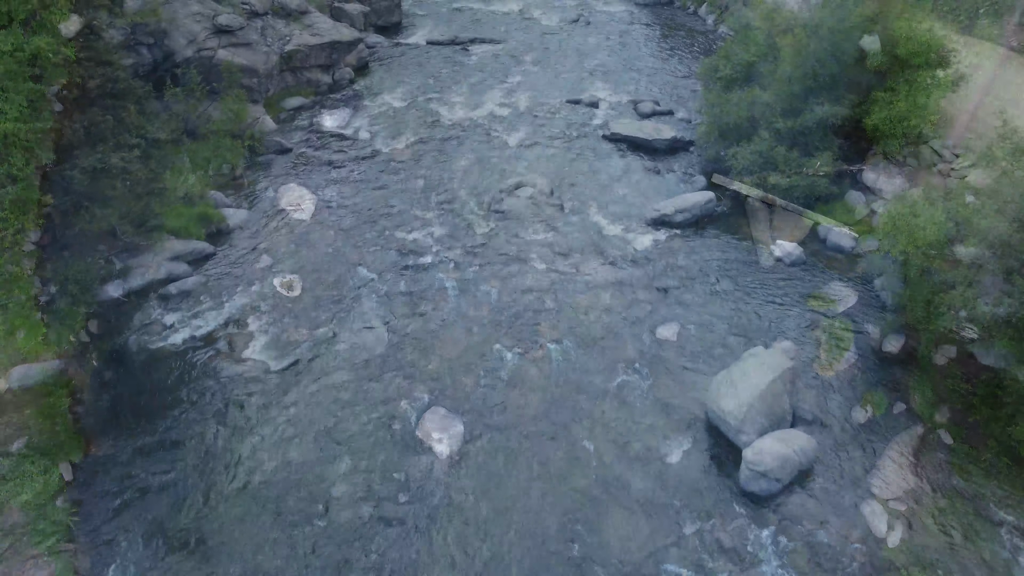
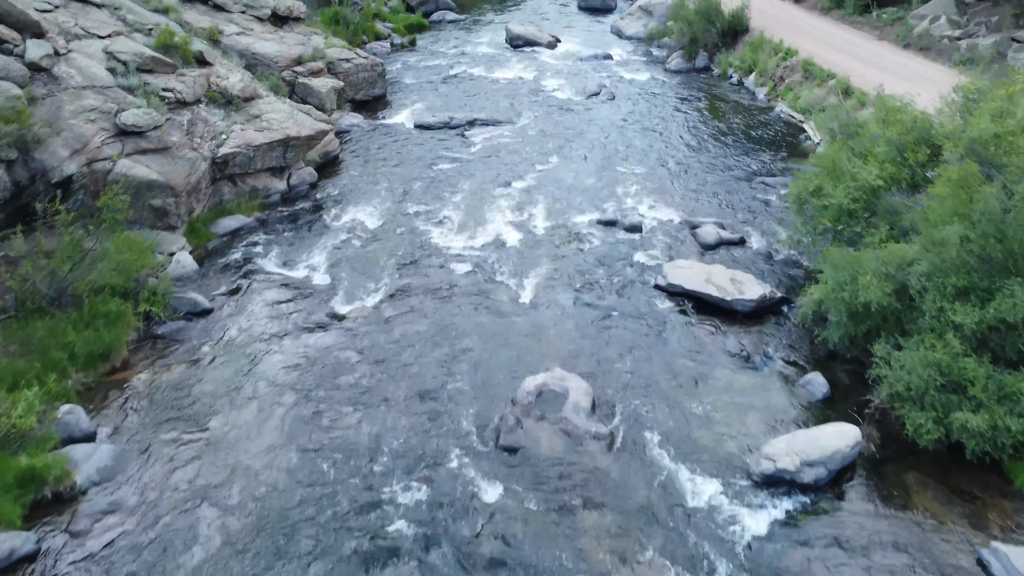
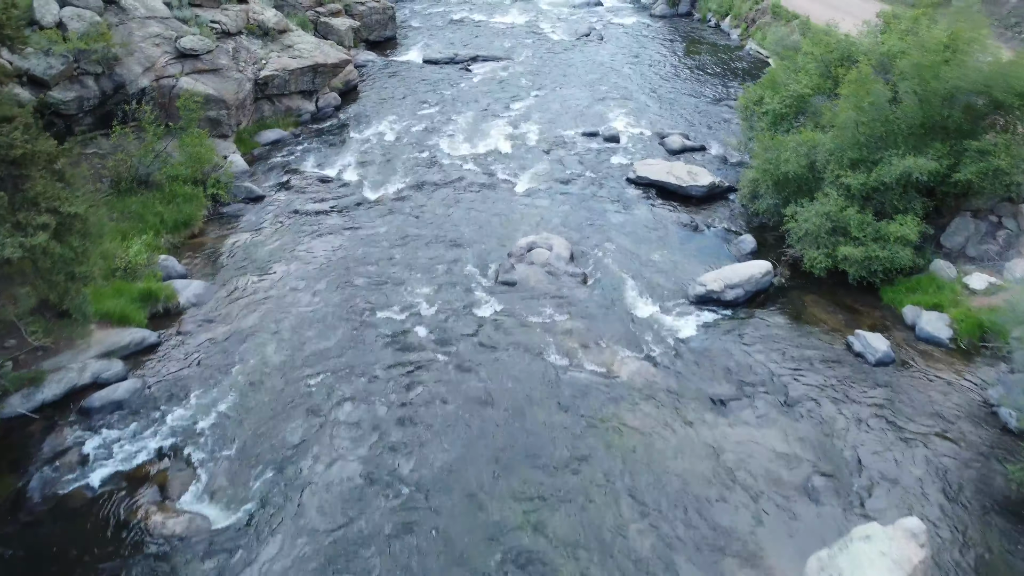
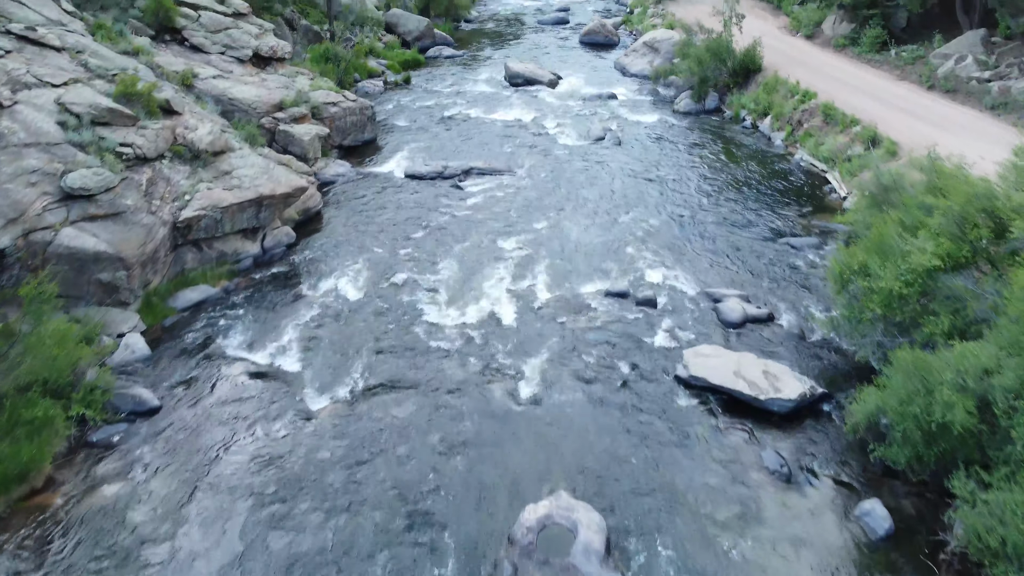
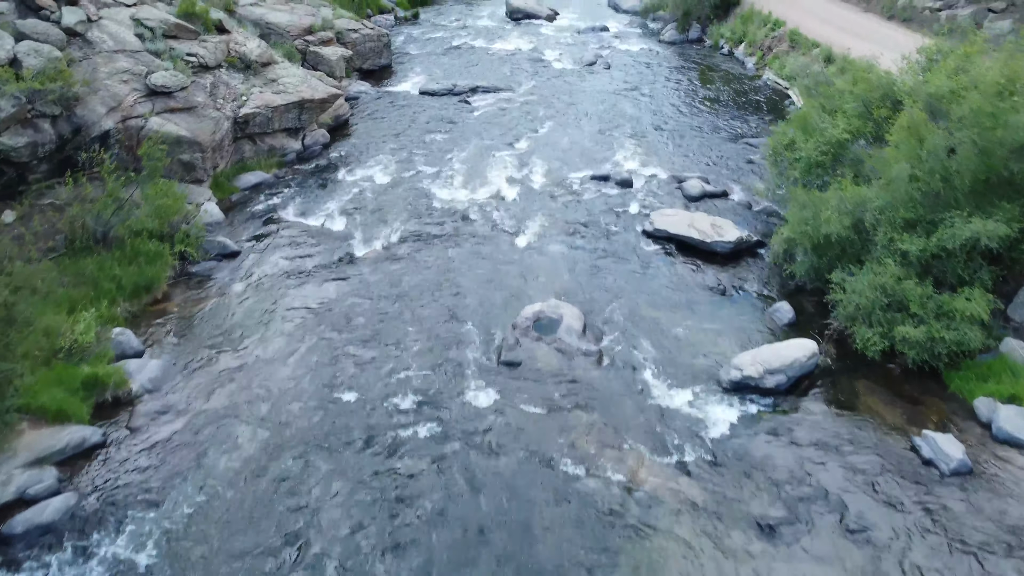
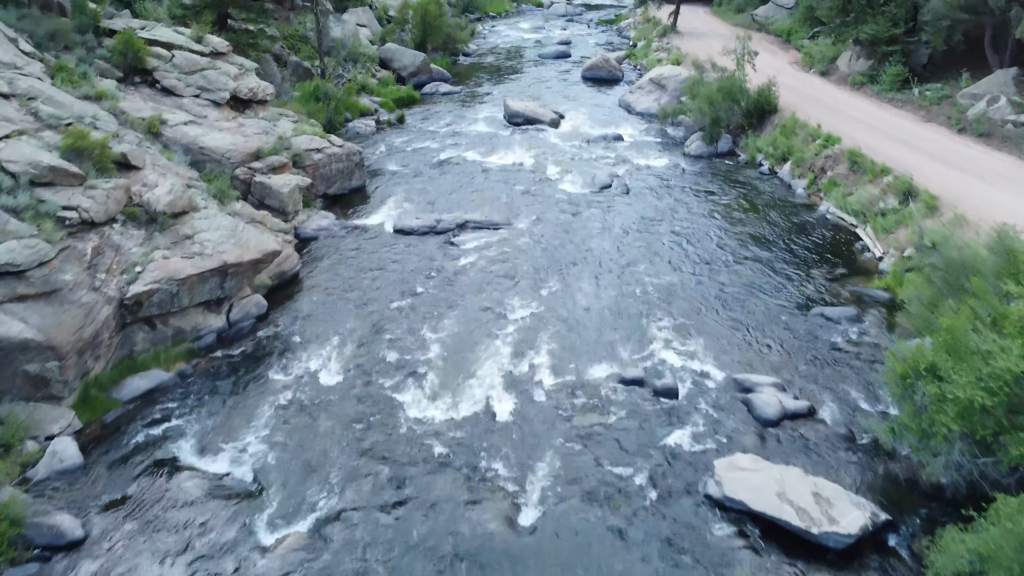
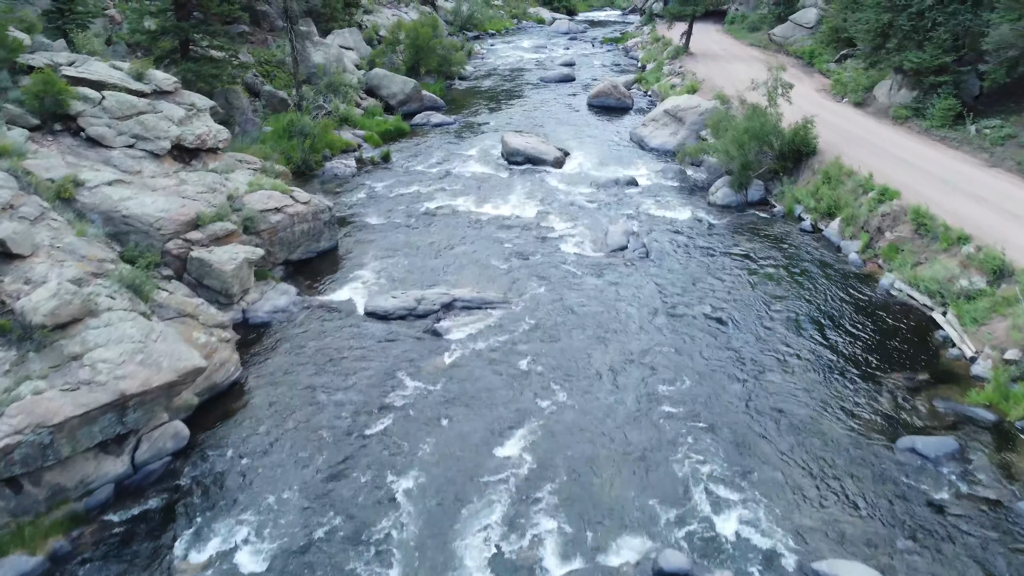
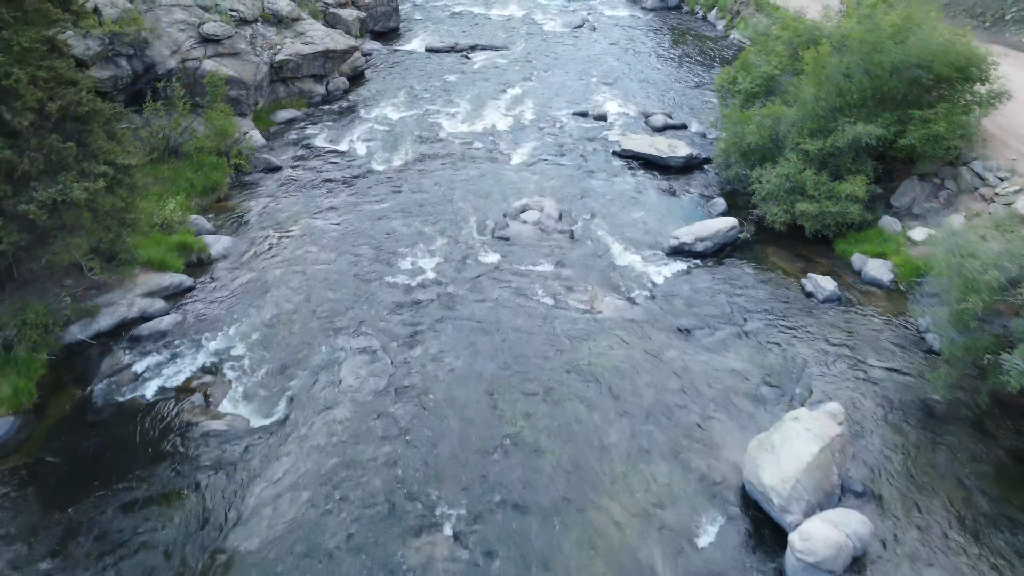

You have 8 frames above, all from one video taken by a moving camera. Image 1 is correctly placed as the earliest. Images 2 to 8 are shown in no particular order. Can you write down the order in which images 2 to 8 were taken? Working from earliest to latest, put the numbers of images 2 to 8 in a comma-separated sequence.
8, 3, 5, 2, 4, 6, 7
